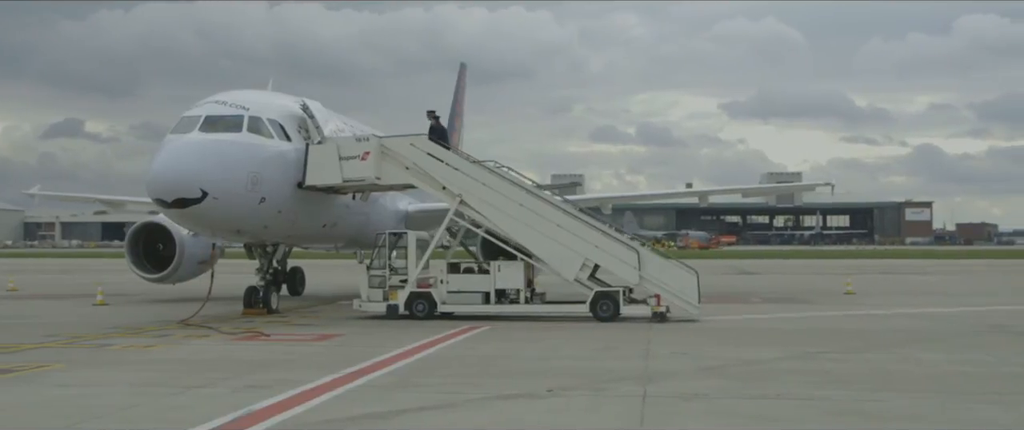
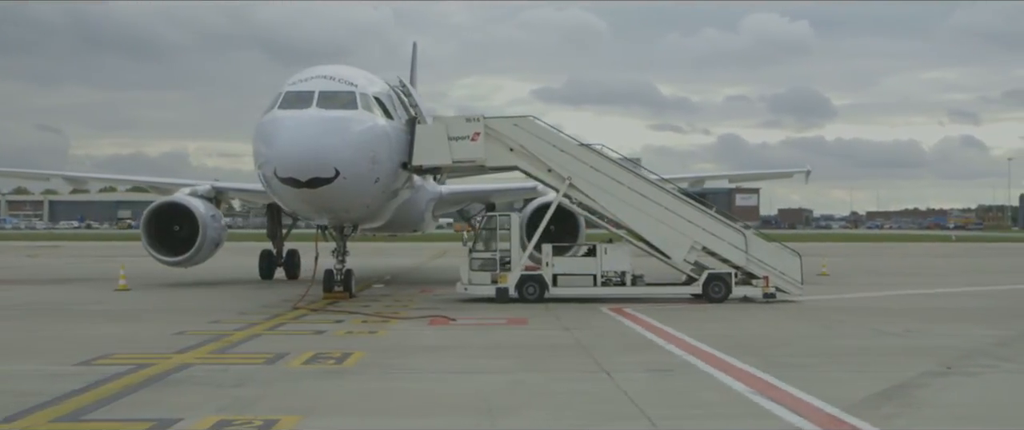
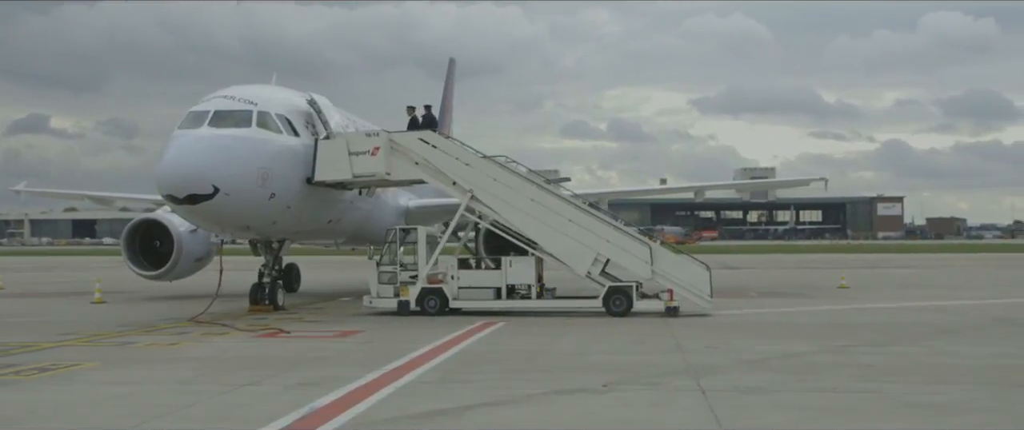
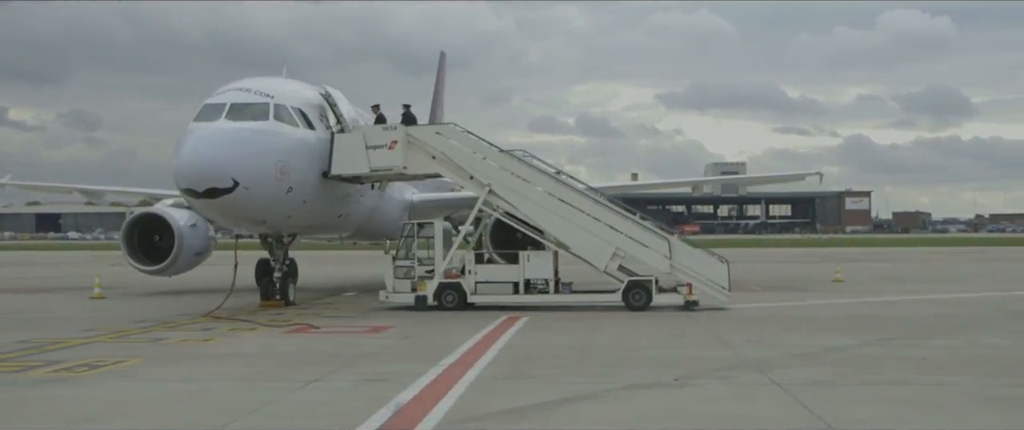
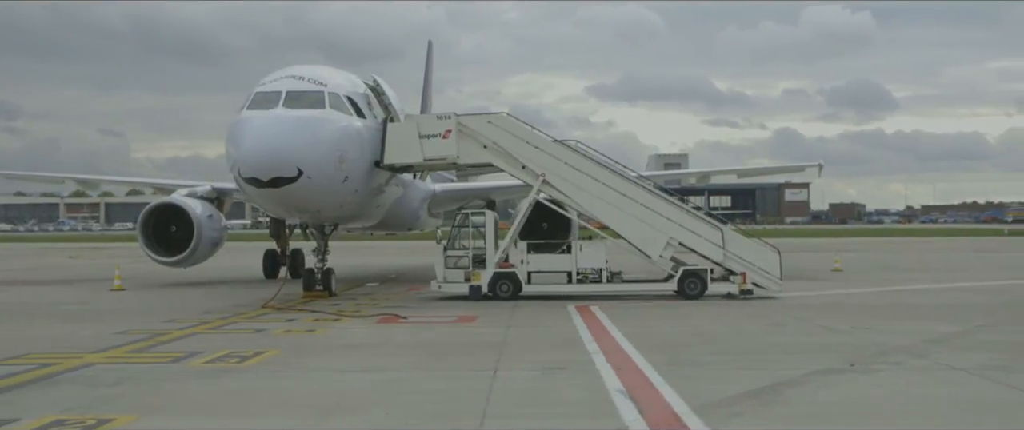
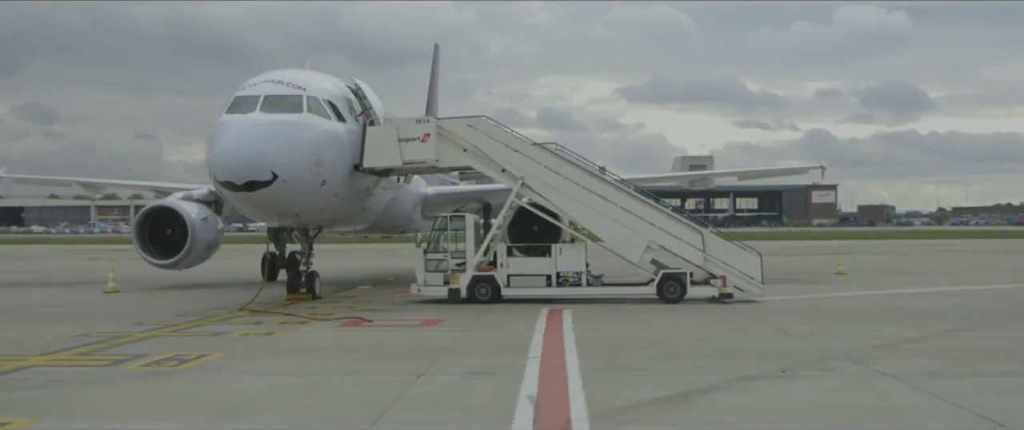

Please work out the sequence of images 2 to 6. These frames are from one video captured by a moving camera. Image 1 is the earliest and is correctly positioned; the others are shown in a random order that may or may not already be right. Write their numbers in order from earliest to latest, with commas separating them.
3, 4, 6, 5, 2
